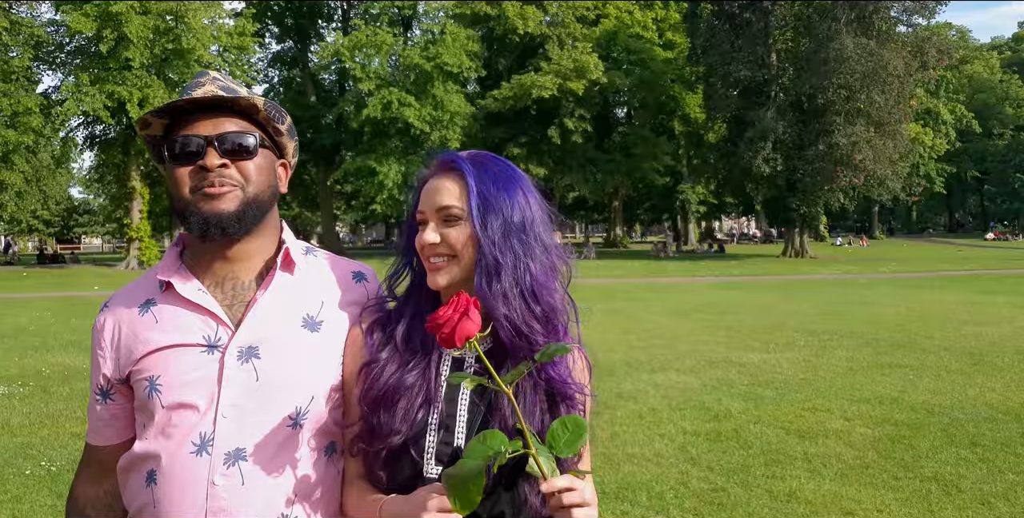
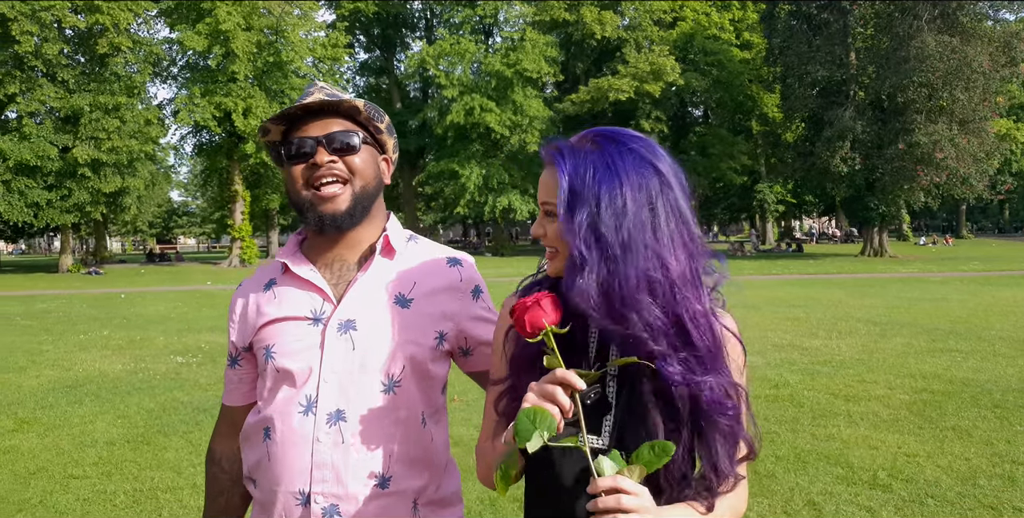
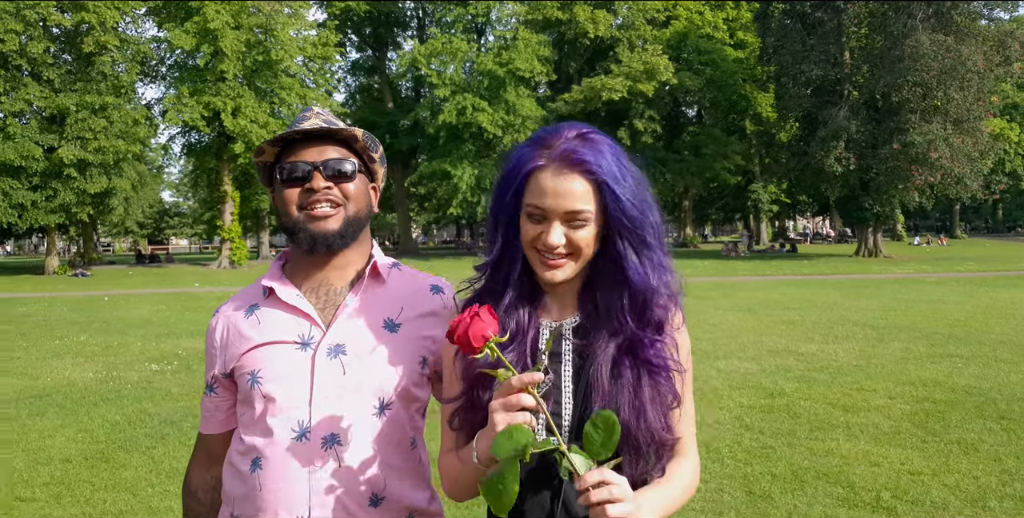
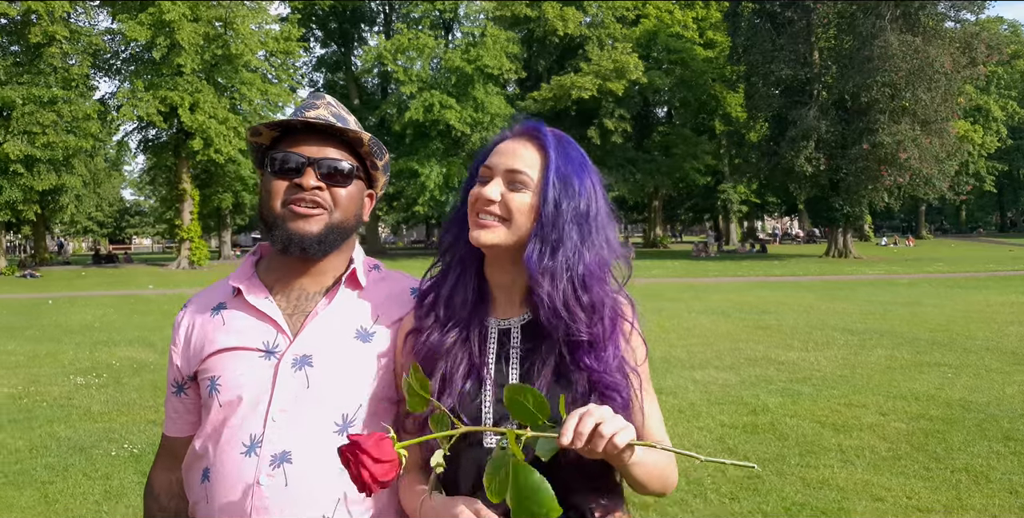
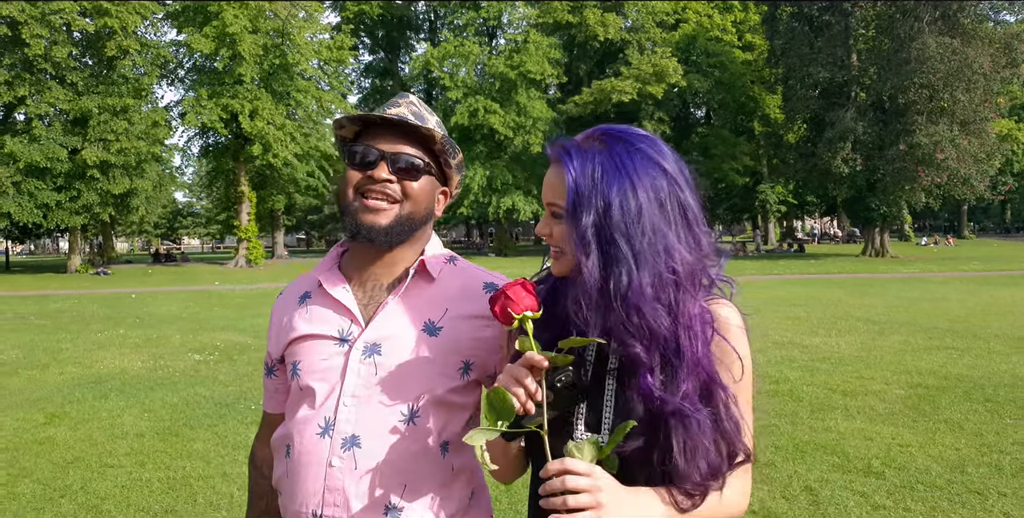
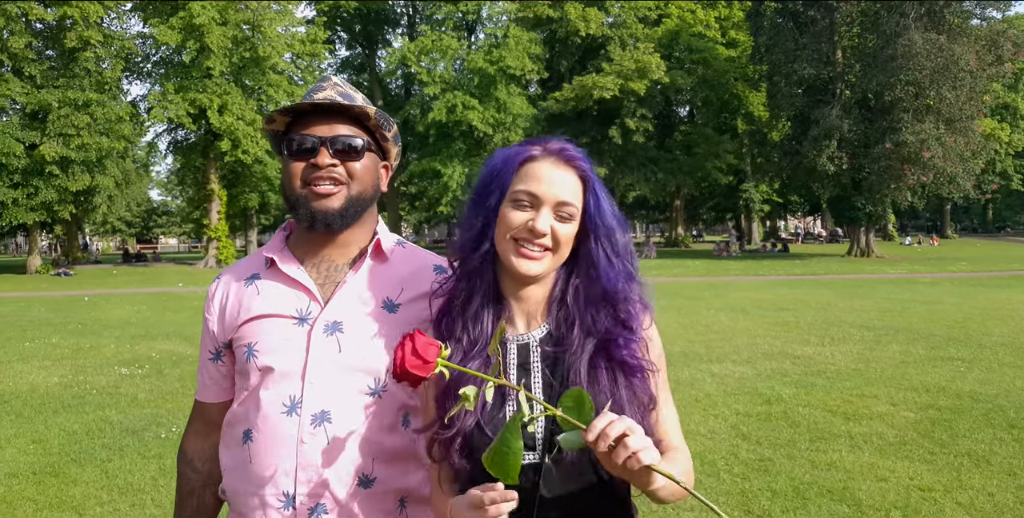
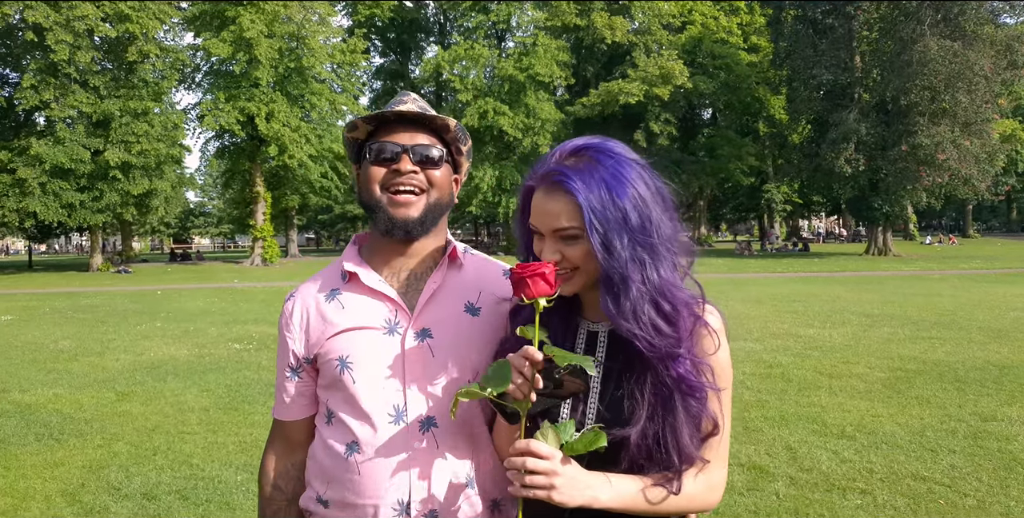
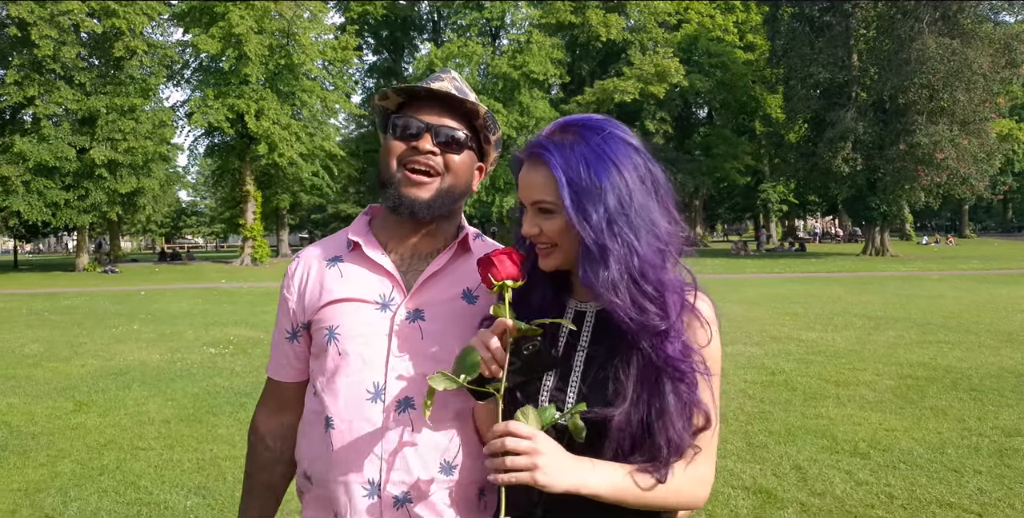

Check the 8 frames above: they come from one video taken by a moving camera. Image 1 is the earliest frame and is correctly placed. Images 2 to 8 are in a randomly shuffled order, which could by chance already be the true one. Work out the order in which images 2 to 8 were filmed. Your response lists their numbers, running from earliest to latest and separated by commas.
4, 6, 3, 2, 5, 8, 7
